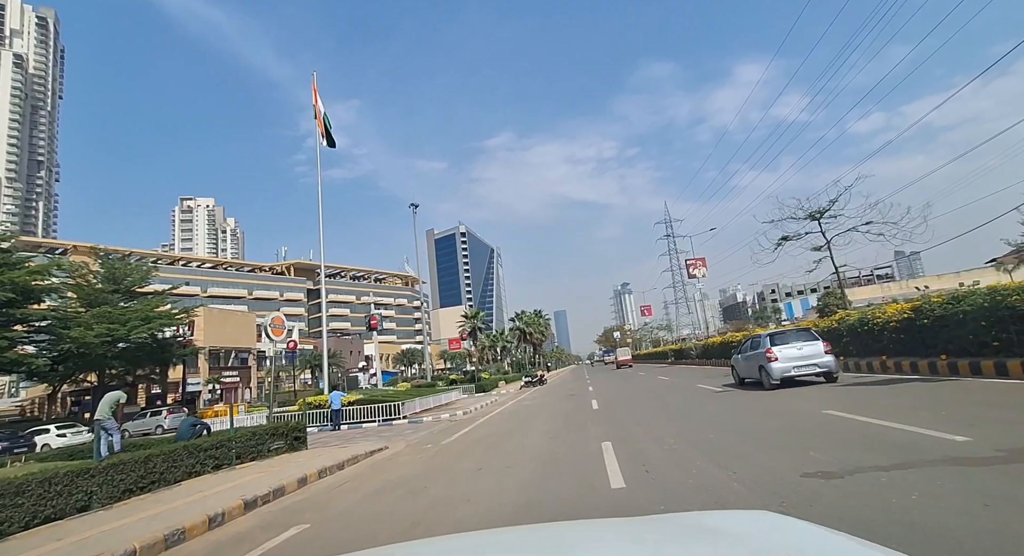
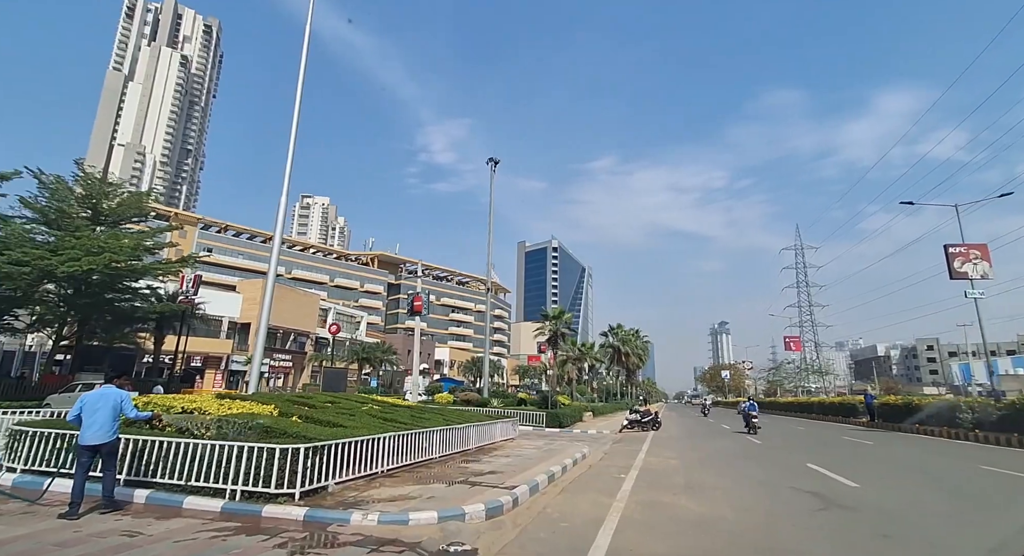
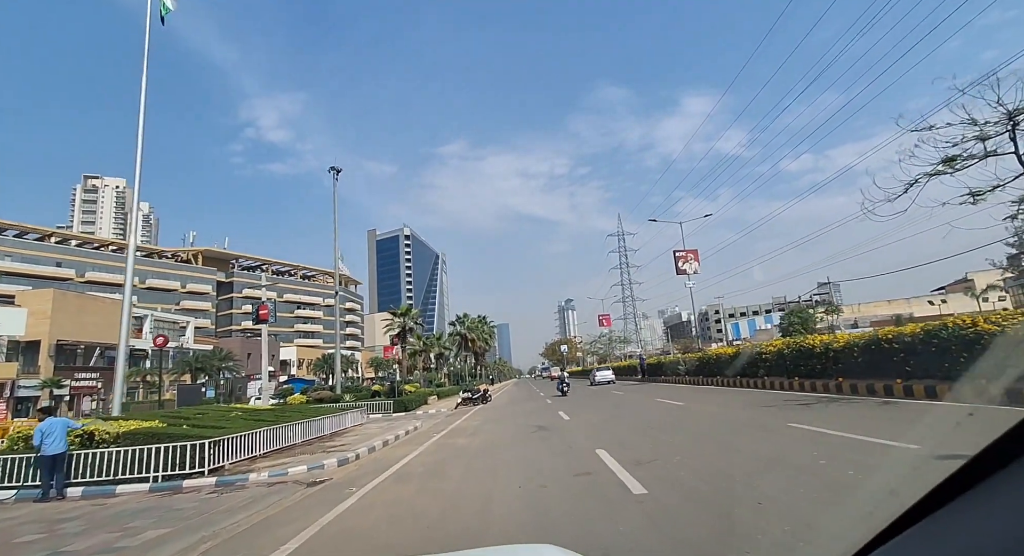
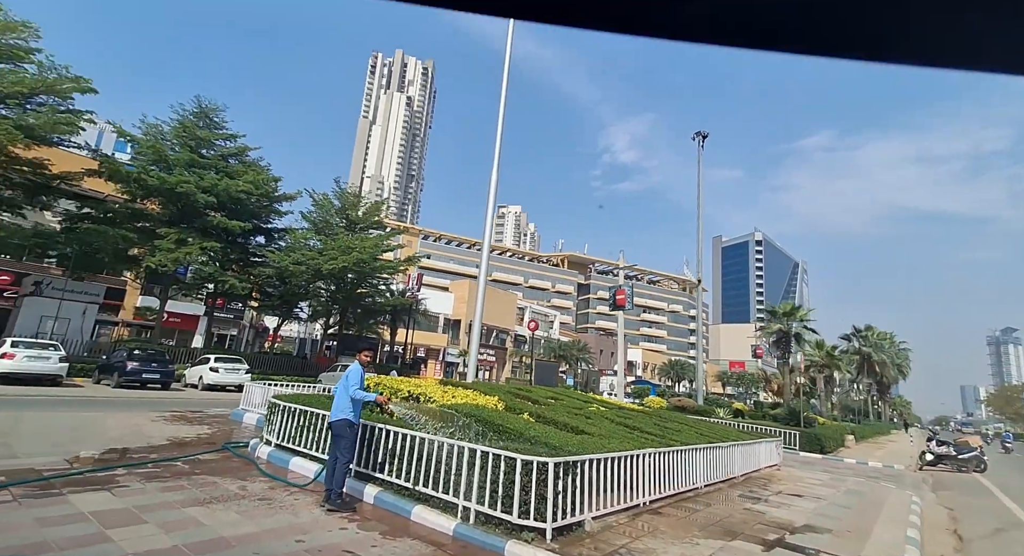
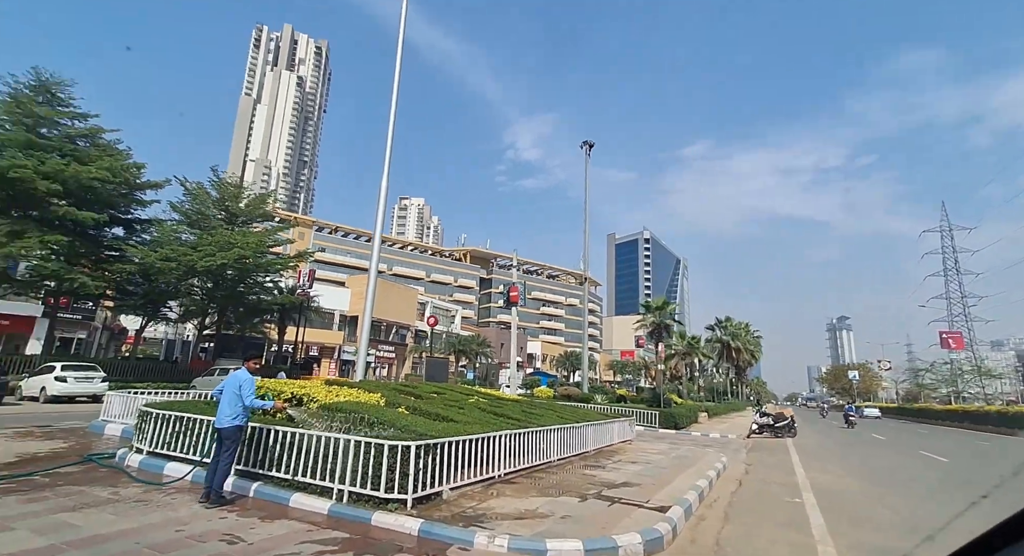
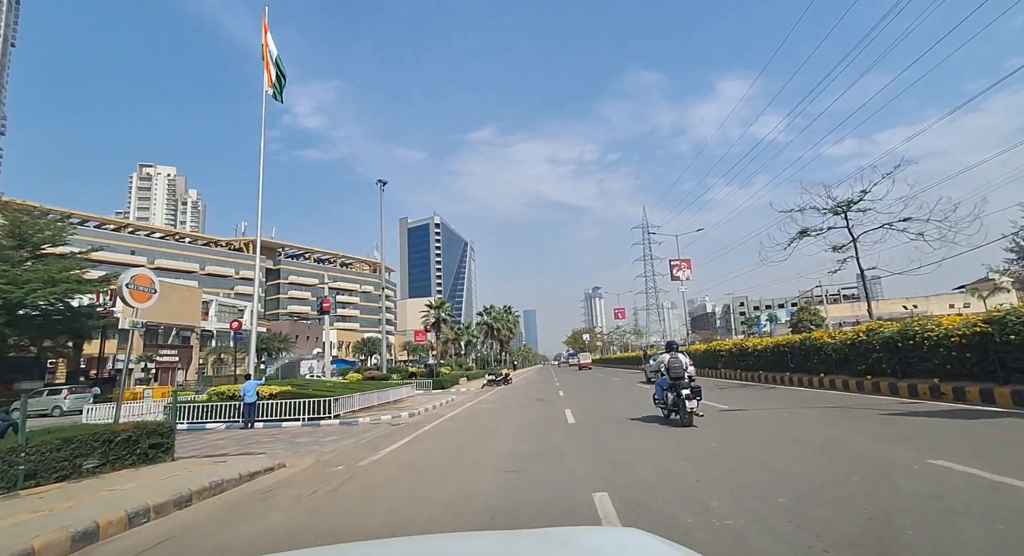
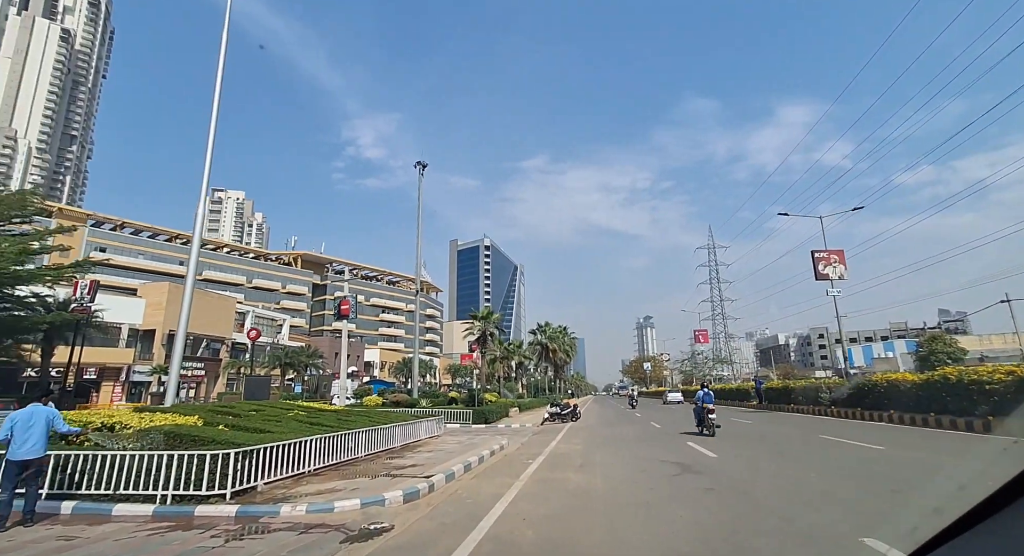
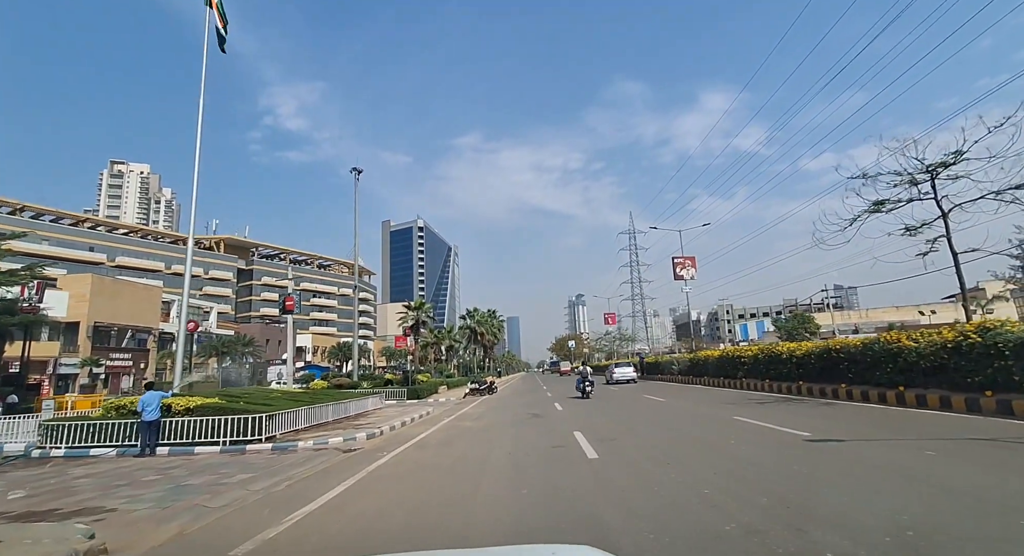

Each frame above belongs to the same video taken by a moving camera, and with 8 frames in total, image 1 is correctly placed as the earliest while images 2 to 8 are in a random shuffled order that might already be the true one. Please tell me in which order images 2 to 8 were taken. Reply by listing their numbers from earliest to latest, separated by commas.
6, 8, 3, 7, 2, 5, 4
